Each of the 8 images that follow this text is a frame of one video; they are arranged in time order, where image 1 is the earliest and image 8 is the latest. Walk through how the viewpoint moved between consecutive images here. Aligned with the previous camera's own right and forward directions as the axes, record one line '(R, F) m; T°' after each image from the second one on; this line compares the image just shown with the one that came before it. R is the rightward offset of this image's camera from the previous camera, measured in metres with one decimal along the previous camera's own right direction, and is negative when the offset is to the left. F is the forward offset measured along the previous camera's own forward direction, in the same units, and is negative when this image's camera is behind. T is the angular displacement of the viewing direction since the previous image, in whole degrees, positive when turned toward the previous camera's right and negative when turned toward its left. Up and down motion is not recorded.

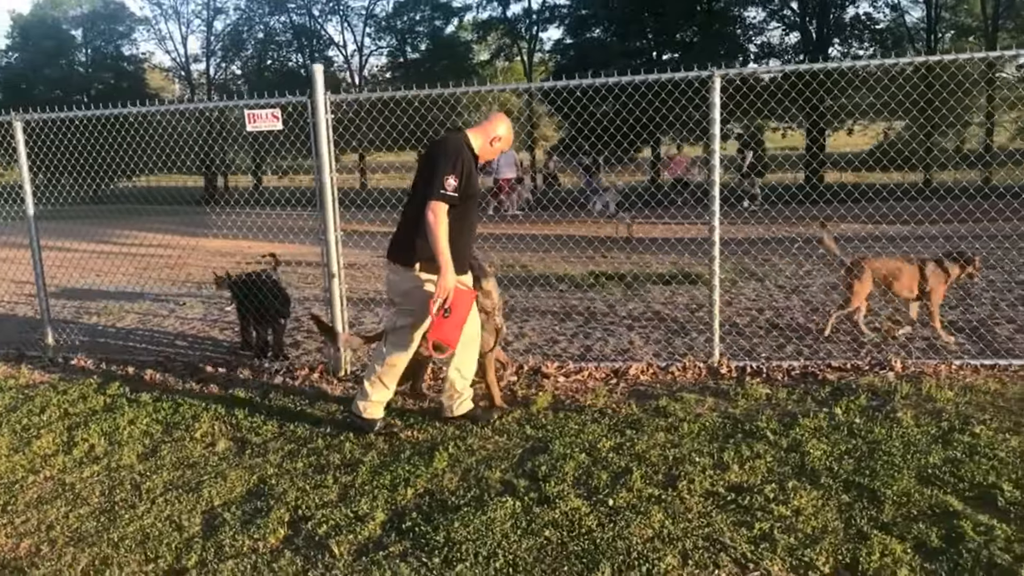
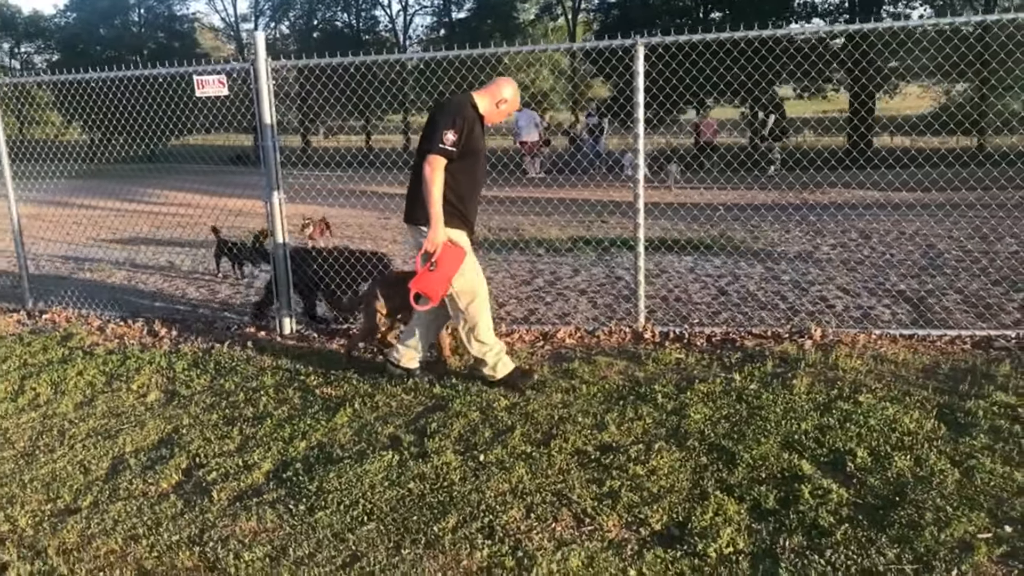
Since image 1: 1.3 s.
(+0.7, -0.1) m; -3°
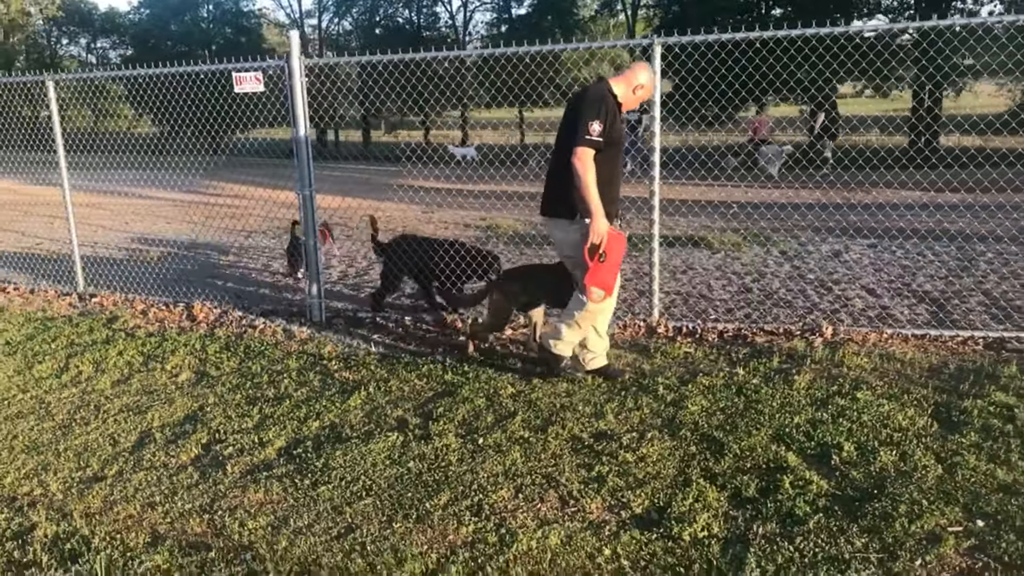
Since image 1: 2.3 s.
(+0.3, -0.1) m; -4°
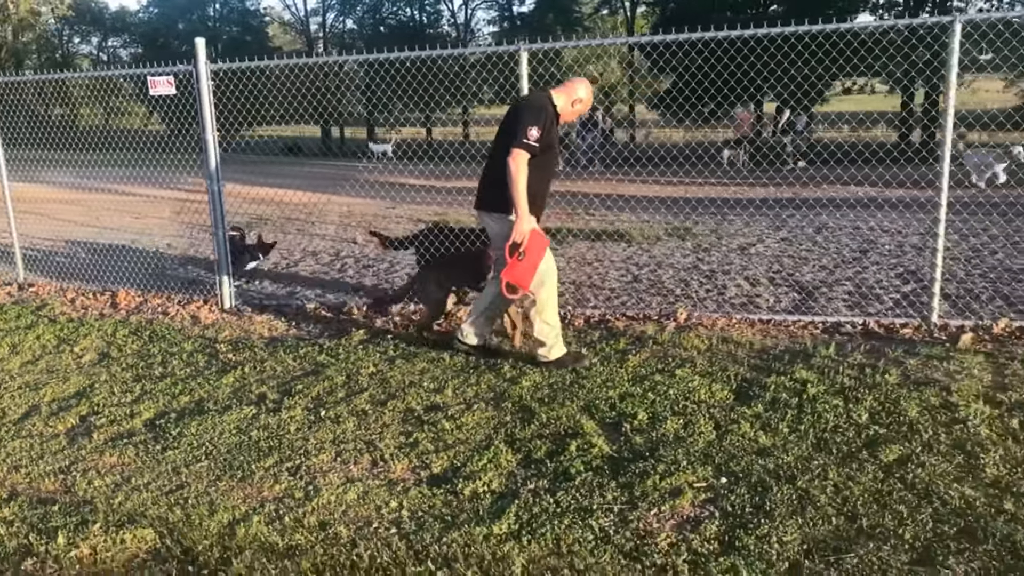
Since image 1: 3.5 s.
(+0.8, -0.4) m; -1°
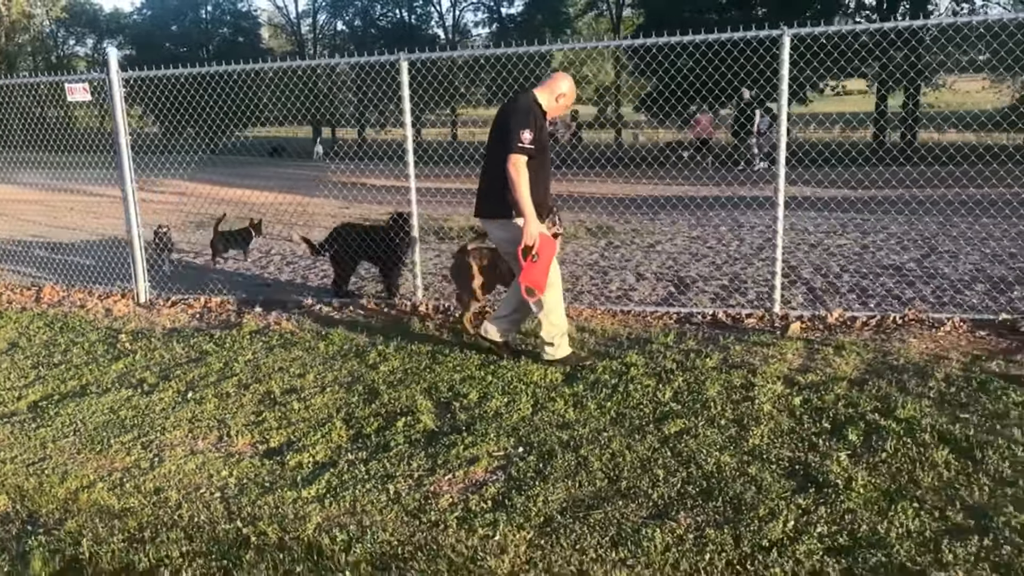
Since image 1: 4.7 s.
(+0.8, -0.4) m; 0°
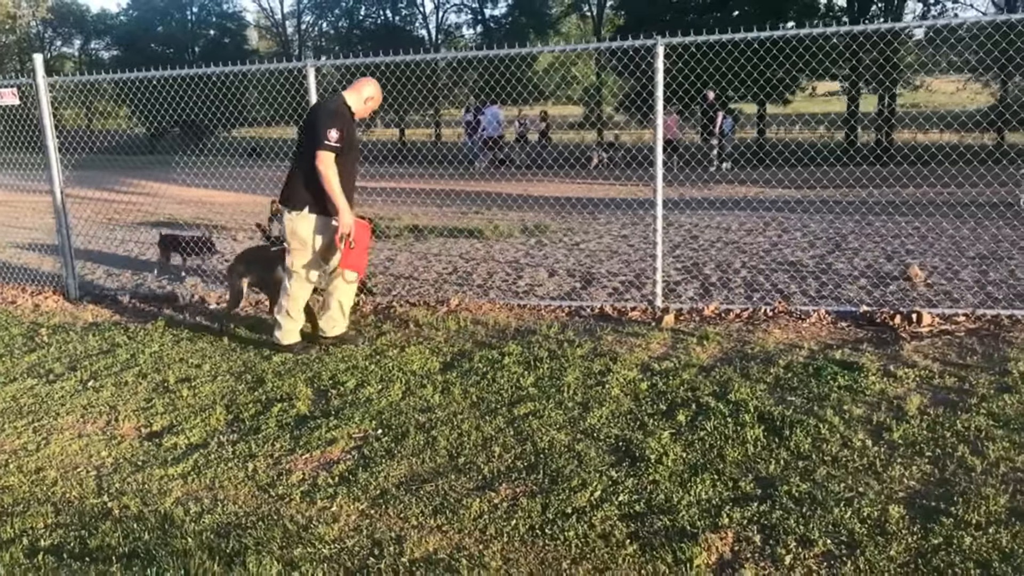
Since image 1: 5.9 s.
(+0.6, -0.3) m; 0°
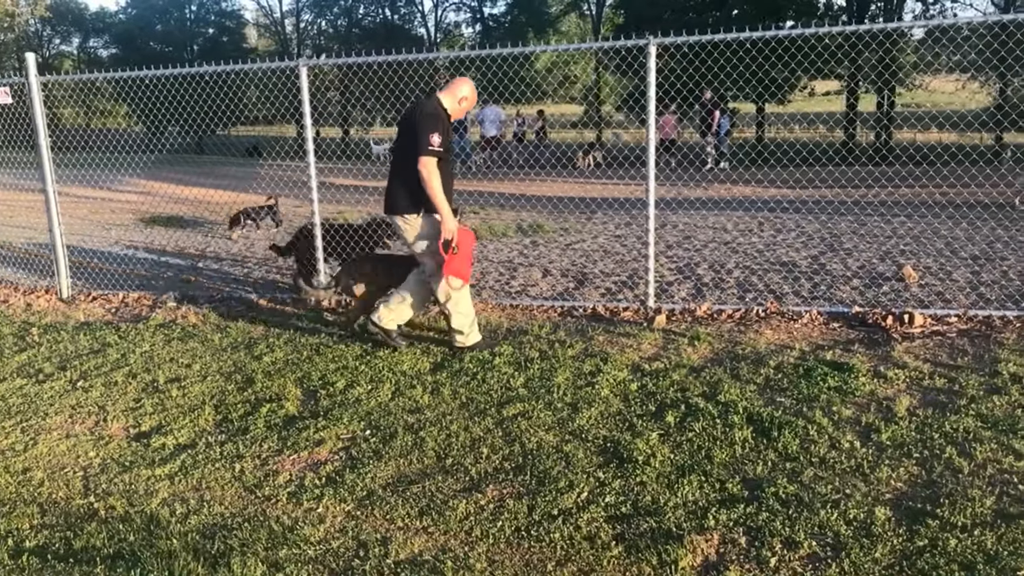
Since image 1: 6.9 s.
(0.0, 0.0) m; 0°
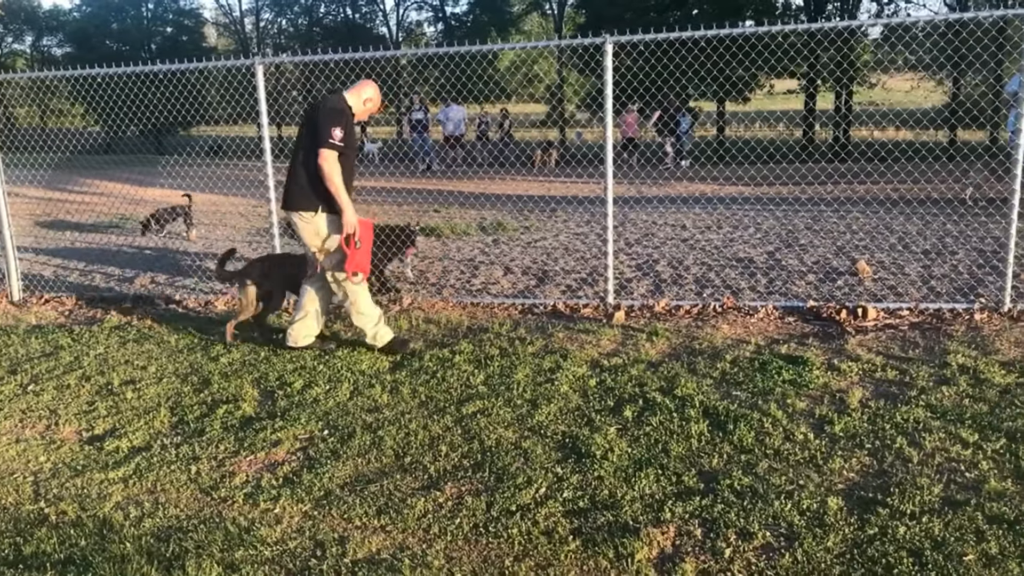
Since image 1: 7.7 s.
(0.0, 0.0) m; +2°
